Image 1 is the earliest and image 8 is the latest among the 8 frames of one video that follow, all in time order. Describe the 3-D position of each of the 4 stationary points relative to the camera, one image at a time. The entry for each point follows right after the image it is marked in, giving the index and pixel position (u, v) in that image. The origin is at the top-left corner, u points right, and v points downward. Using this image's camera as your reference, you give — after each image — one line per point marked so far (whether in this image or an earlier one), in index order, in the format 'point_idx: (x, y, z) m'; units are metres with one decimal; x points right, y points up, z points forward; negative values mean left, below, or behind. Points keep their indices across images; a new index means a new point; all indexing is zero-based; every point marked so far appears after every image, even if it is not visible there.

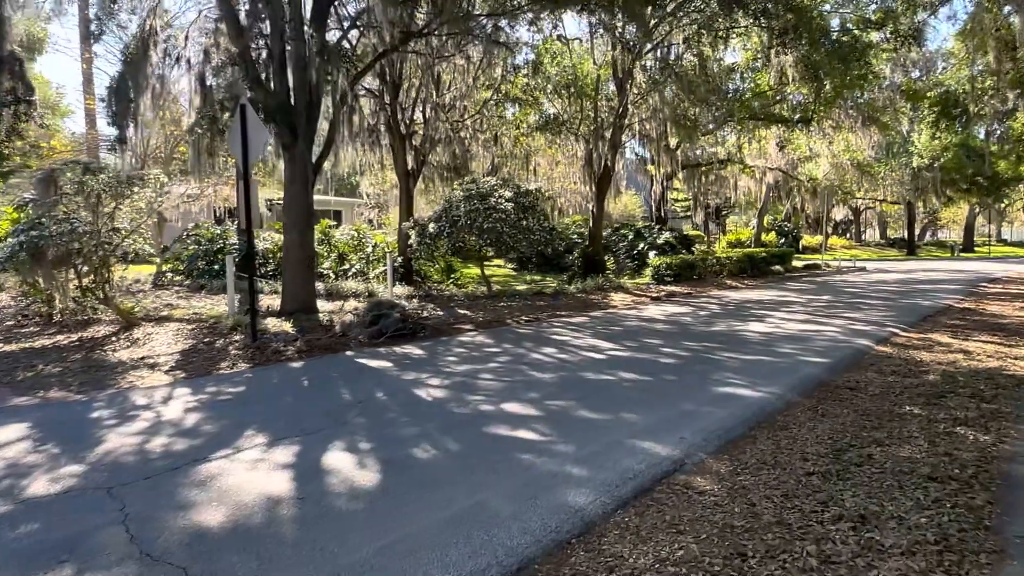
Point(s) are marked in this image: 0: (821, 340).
0: (+3.4, -0.6, +8.3) m
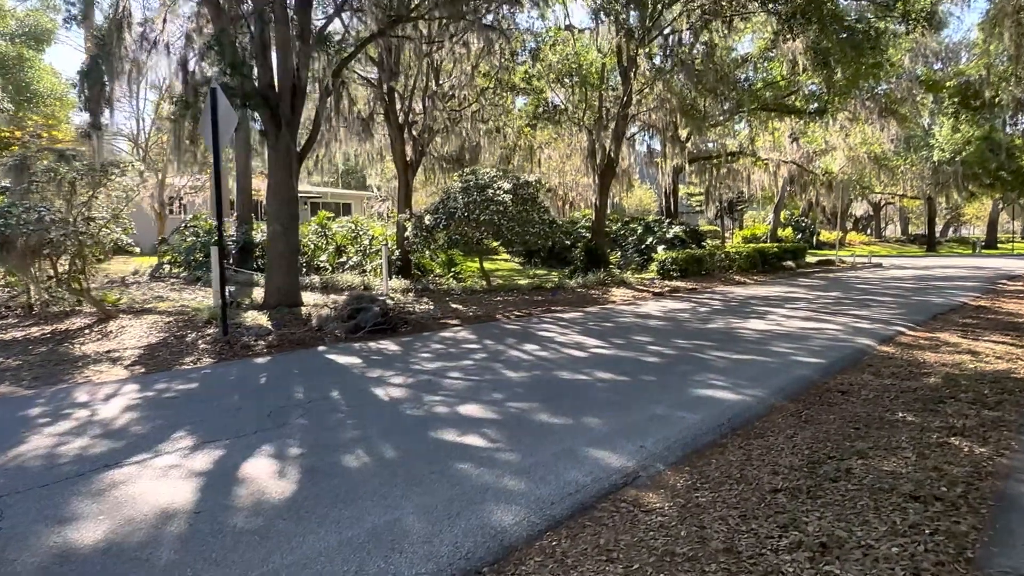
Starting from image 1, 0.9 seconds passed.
0: (+3.2, -0.5, +7.9) m
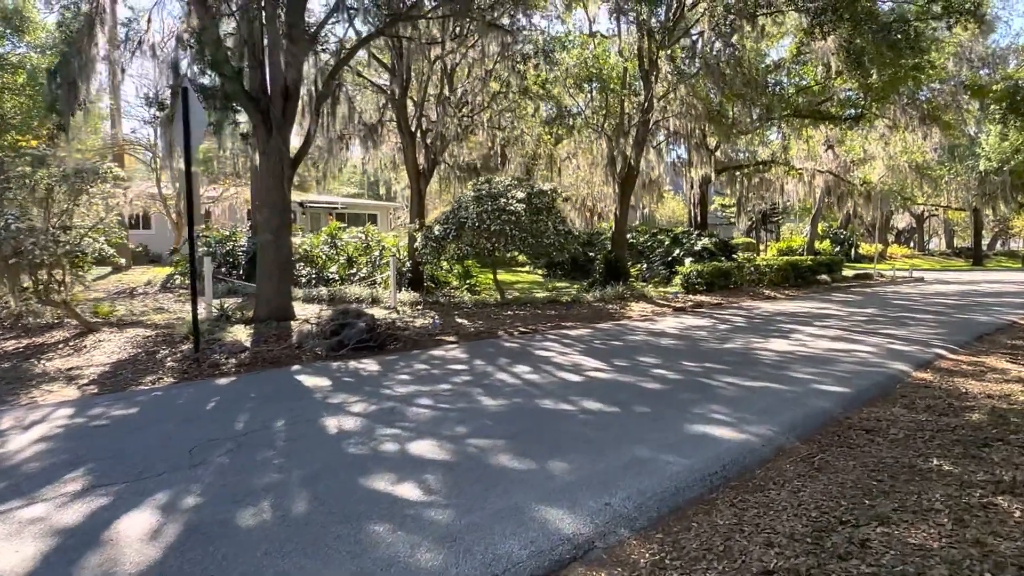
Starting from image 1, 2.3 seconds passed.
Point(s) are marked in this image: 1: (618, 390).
0: (+3.1, -0.7, +7.0) m
1: (+0.8, -0.8, +5.8) m
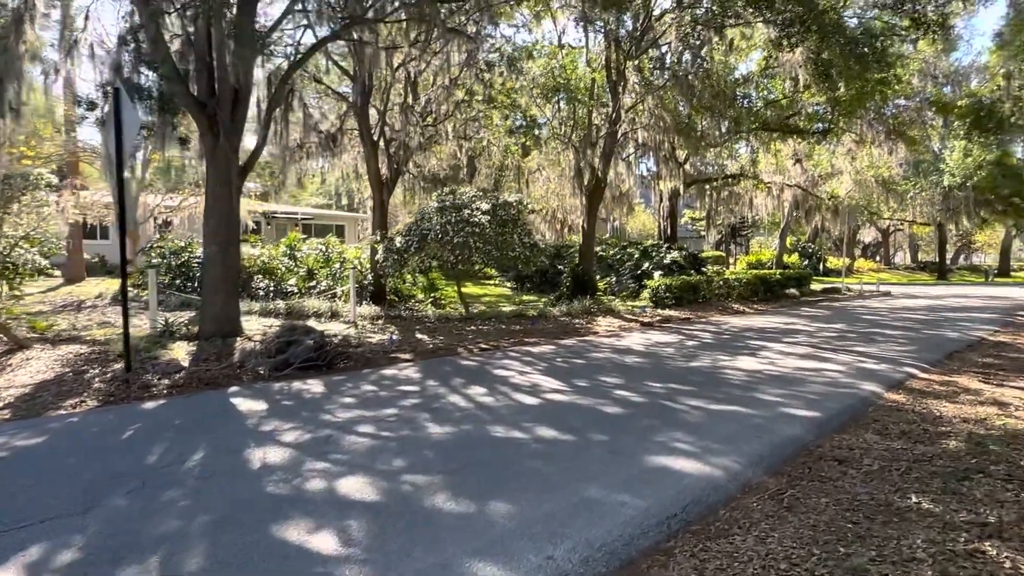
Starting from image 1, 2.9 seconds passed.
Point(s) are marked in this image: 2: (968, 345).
0: (+2.7, -0.9, +6.7) m
1: (+0.5, -0.9, +5.4) m
2: (+6.1, -0.8, +10.1) m
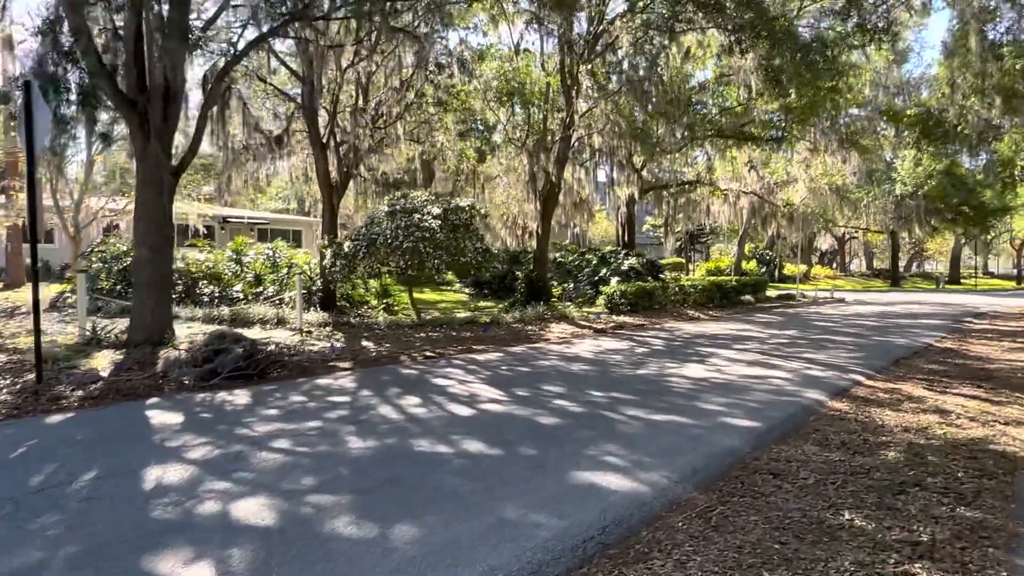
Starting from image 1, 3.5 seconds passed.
0: (+2.2, -0.9, +6.6) m
1: (0.0, -0.9, +5.2) m
2: (+5.4, -0.9, +10.1) m
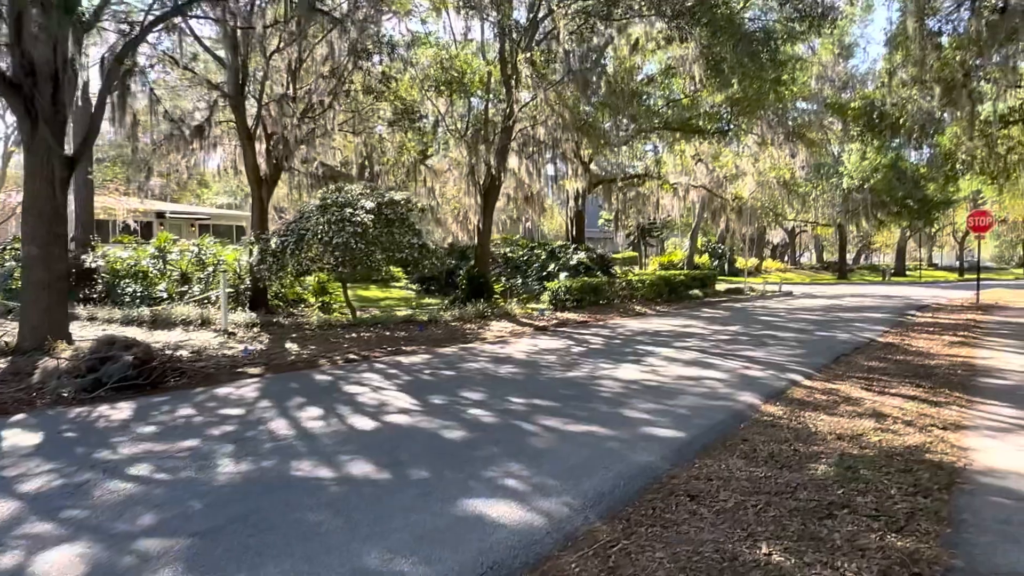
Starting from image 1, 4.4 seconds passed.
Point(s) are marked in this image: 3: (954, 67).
0: (+1.5, -0.9, +6.2) m
1: (-0.6, -1.0, +4.7) m
2: (+4.5, -0.8, +9.9) m
3: (+6.9, +3.4, +11.8) m
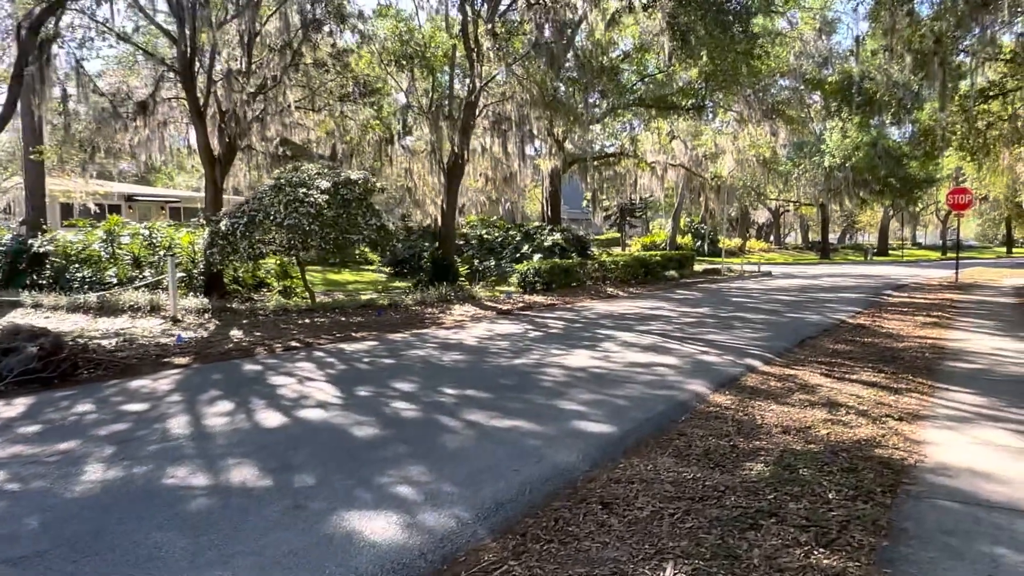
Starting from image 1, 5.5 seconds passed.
0: (+1.0, -0.7, +5.8) m
1: (-1.1, -0.9, +4.3) m
2: (+4.0, -0.5, +9.5) m
3: (+6.2, +3.8, +11.3) m
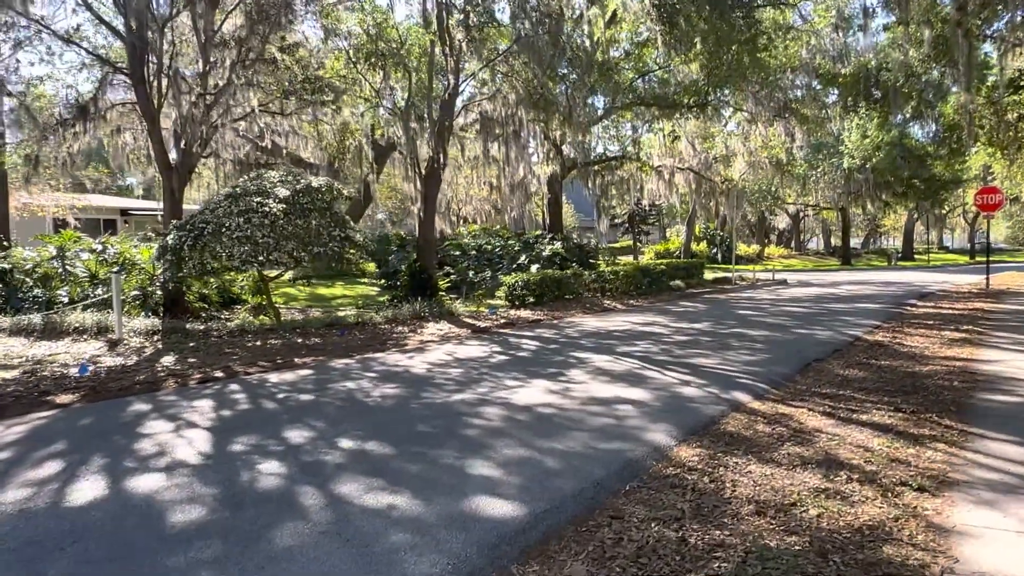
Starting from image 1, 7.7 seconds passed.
0: (+0.5, -0.9, +4.6) m
1: (-1.7, -1.0, +3.1) m
2: (+3.5, -0.7, +8.2) m
3: (+5.8, +3.6, +10.0) m
